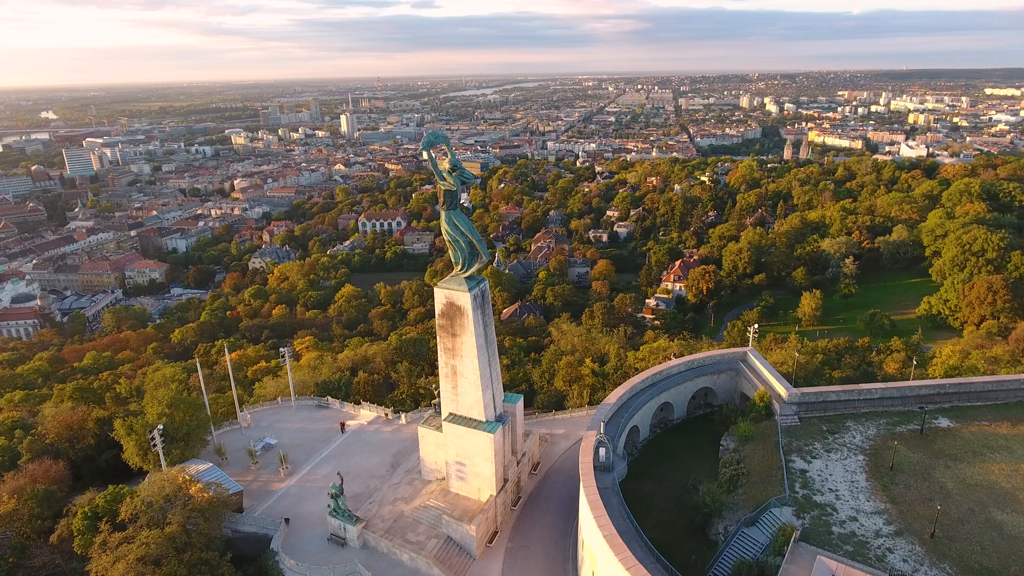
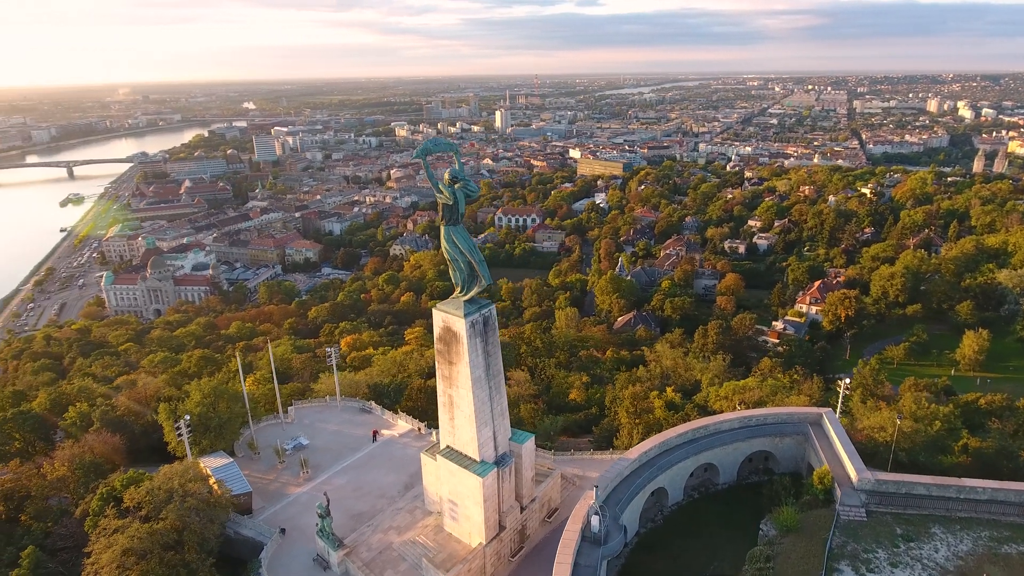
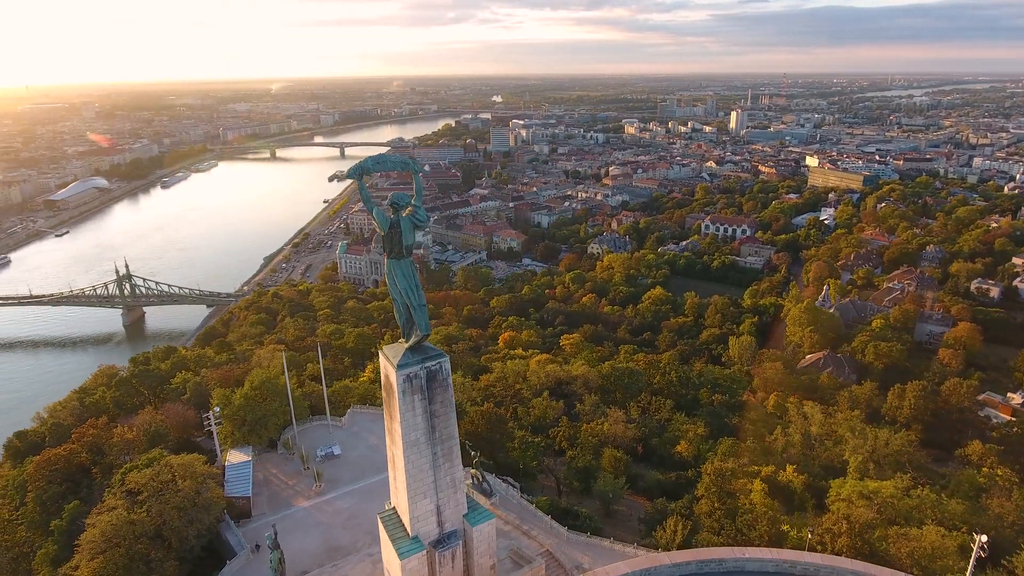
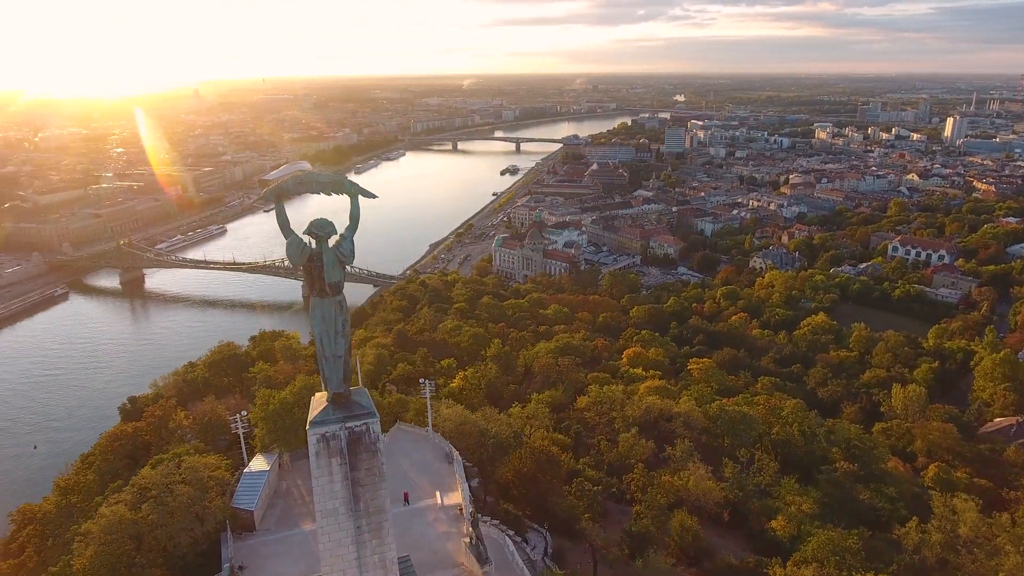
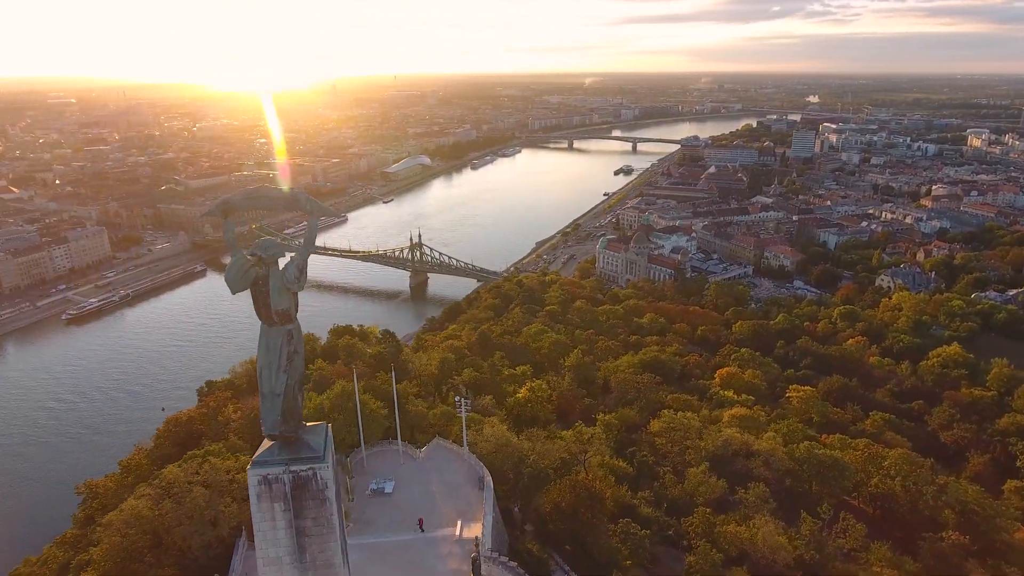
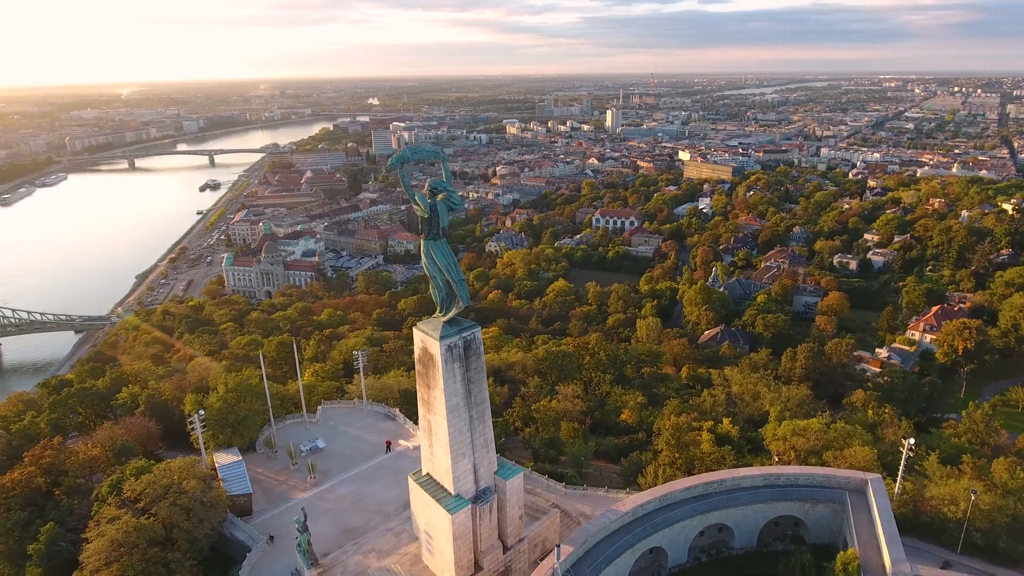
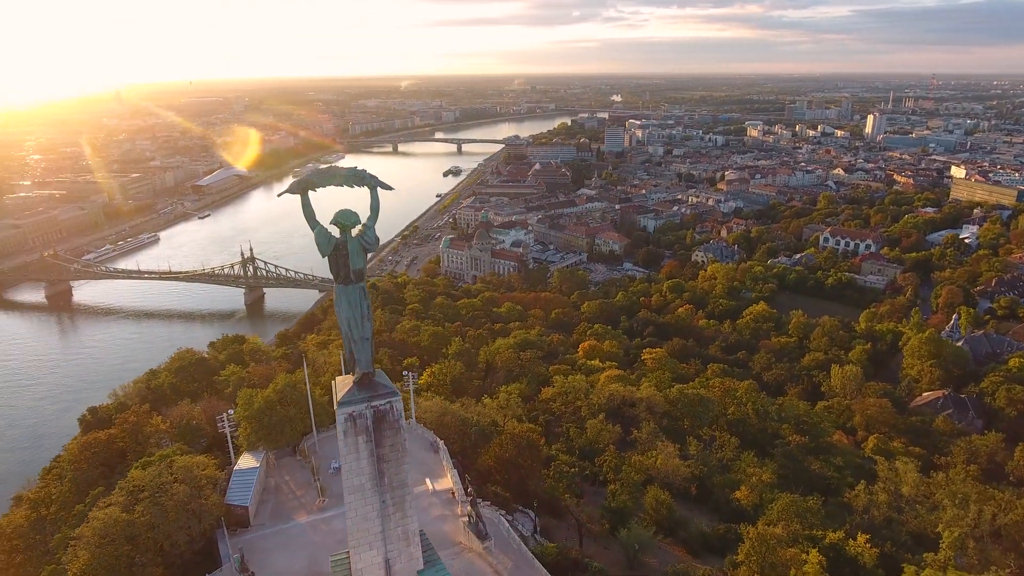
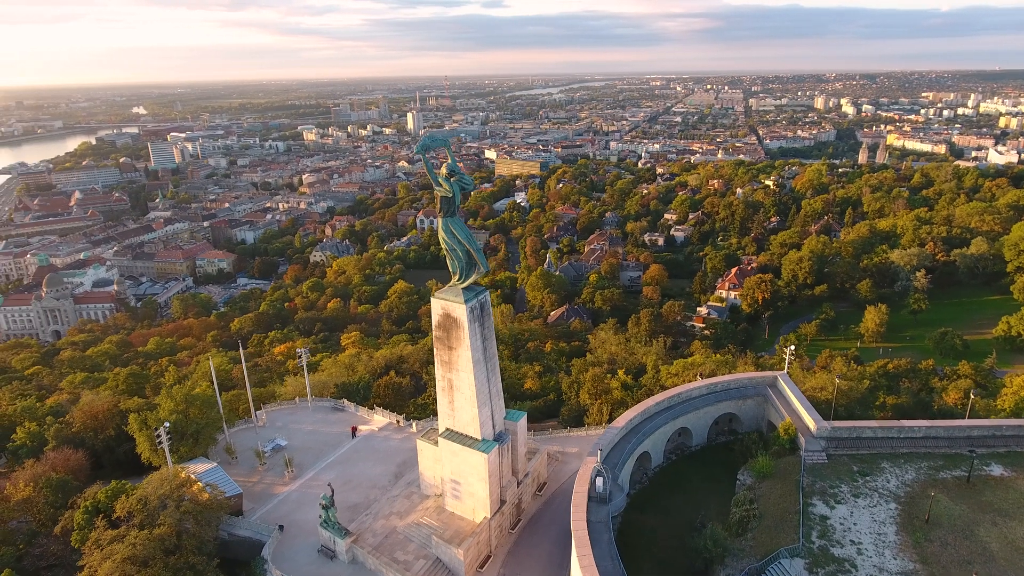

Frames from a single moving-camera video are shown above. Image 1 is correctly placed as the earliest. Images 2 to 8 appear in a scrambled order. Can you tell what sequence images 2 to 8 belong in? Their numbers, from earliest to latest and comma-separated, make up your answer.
8, 2, 6, 3, 7, 4, 5
